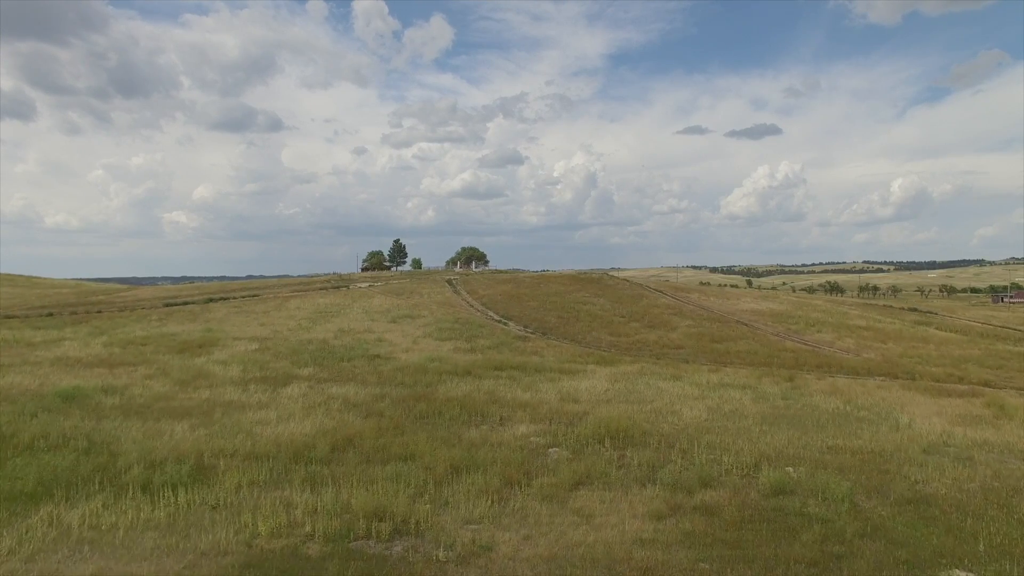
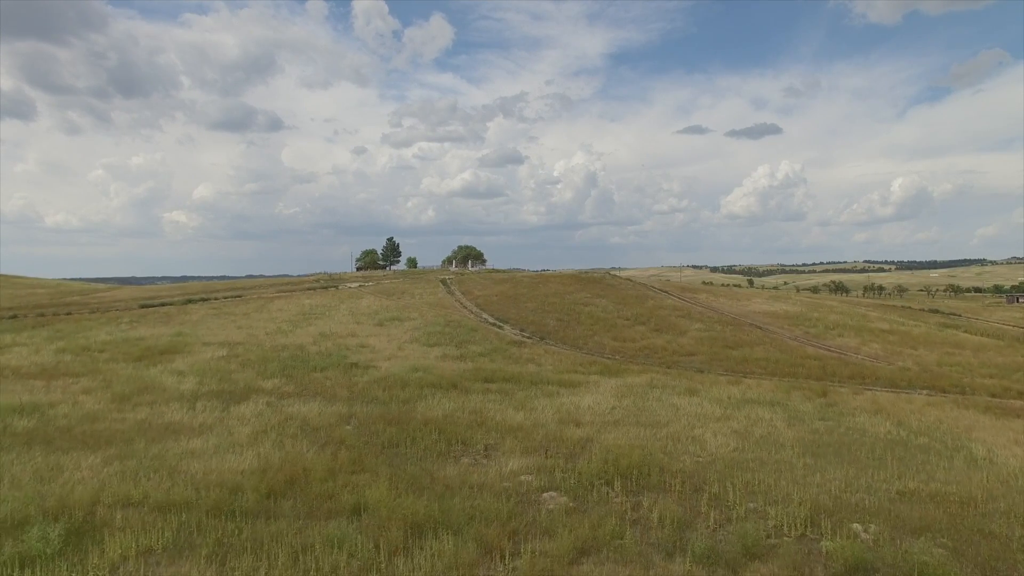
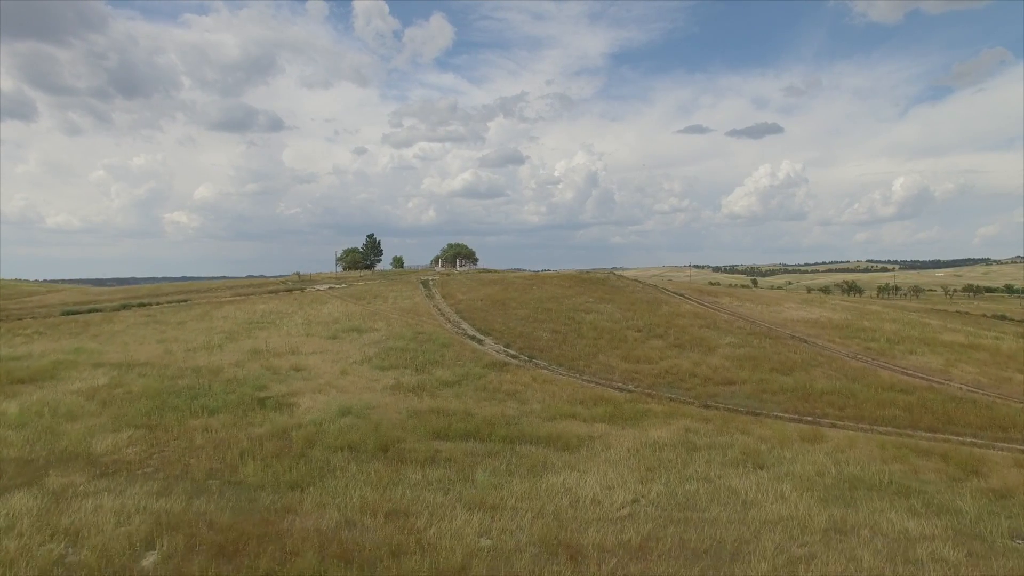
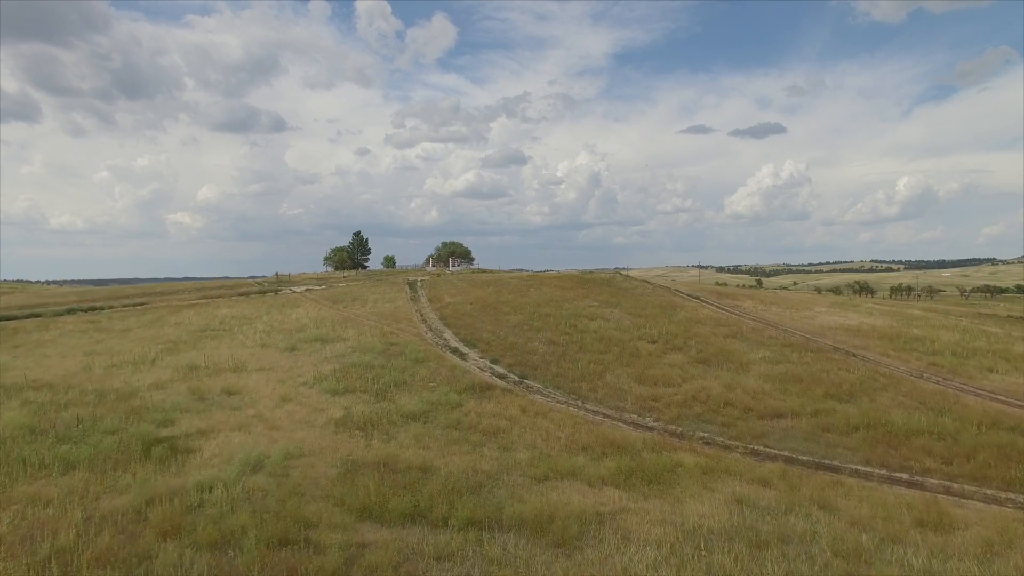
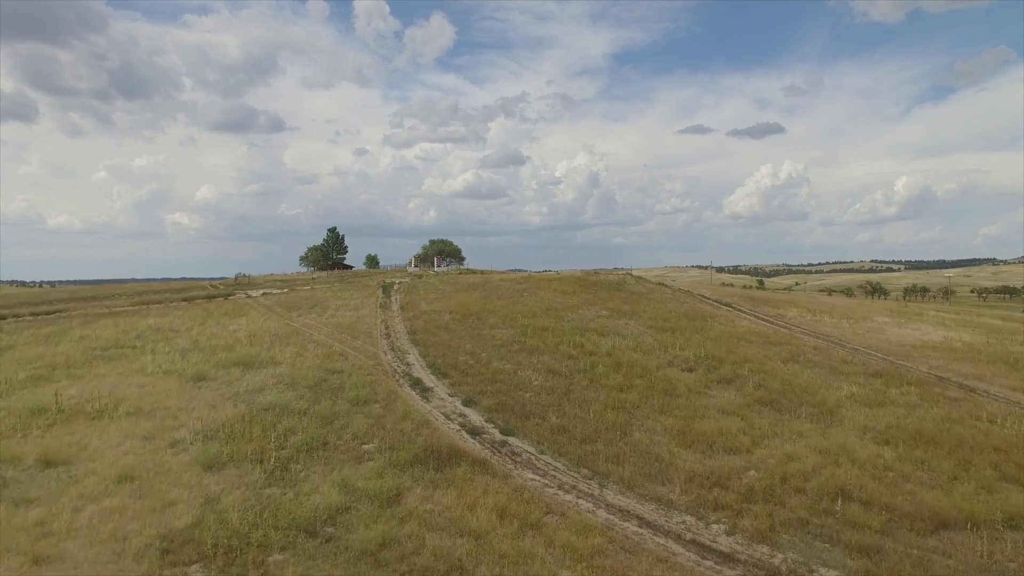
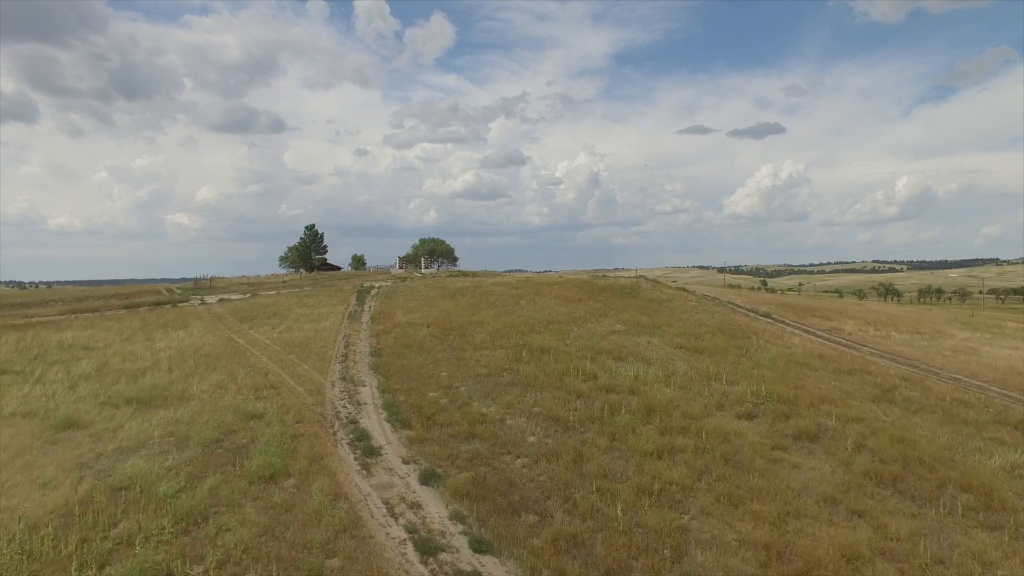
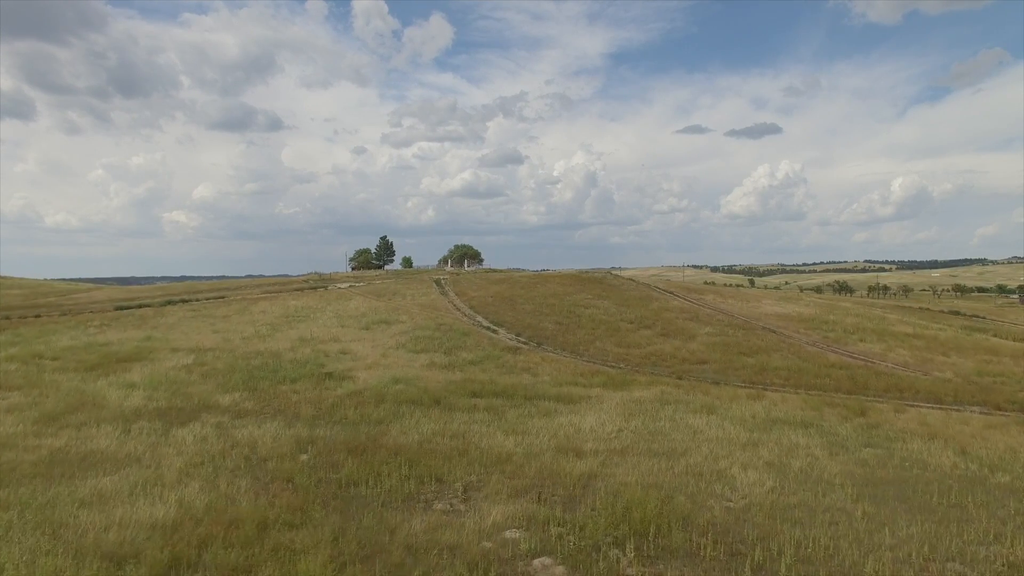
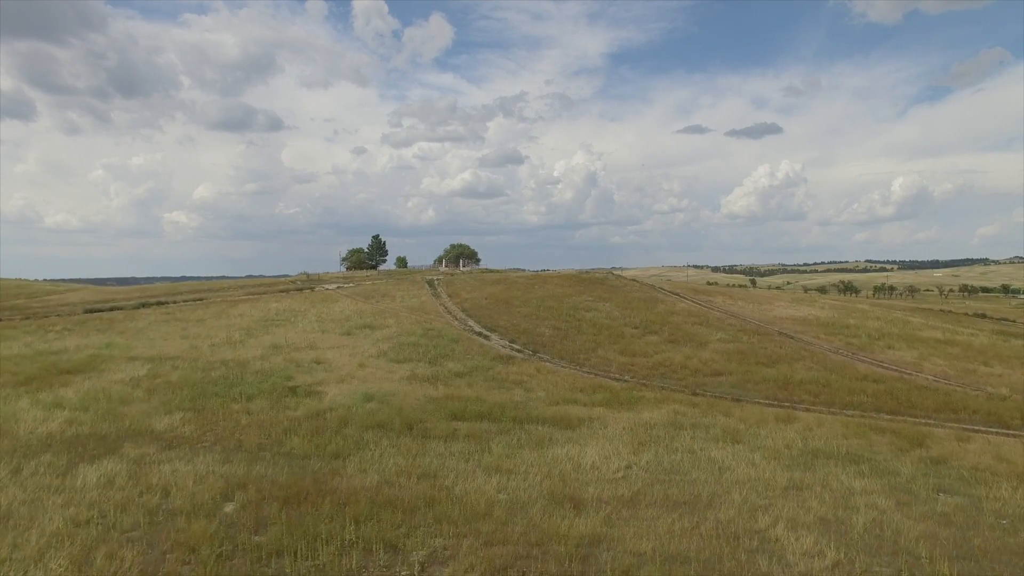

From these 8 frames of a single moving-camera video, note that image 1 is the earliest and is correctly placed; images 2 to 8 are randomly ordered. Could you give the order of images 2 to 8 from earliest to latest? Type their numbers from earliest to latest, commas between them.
2, 7, 8, 3, 4, 5, 6
